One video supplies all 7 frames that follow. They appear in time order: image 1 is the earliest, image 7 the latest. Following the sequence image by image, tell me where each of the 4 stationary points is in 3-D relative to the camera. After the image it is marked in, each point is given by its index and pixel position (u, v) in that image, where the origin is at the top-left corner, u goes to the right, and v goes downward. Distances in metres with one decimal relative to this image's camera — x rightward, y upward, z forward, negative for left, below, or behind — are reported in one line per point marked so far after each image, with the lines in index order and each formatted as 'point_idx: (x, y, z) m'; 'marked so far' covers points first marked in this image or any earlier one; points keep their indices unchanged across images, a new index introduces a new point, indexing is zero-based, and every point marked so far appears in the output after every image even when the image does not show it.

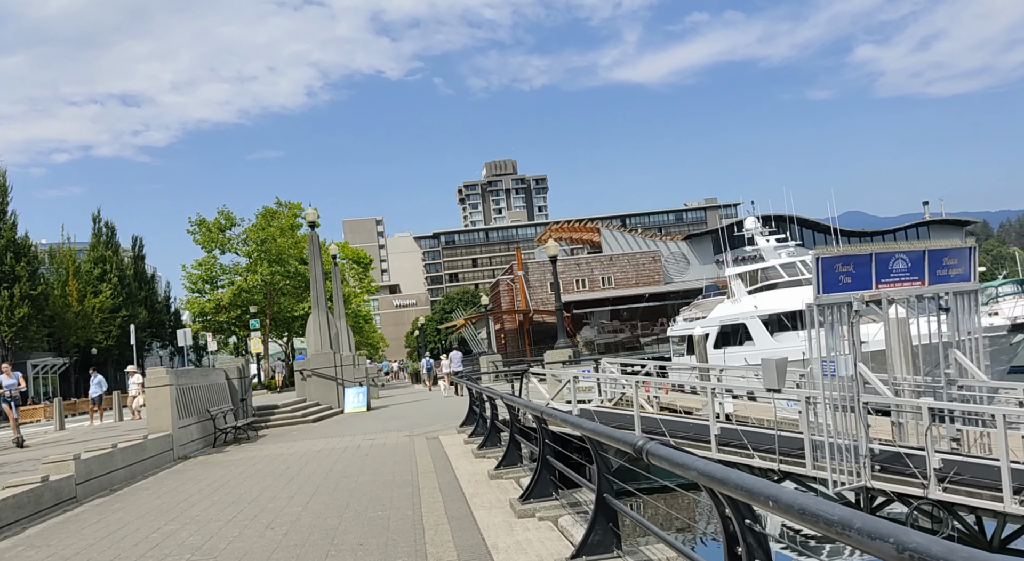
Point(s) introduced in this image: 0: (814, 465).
0: (+3.6, -2.2, +9.7) m
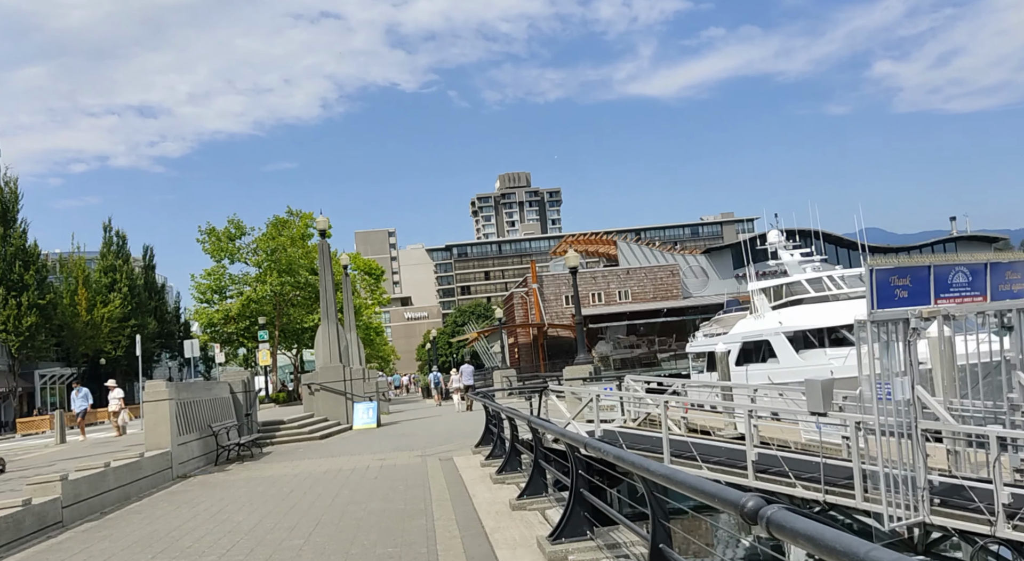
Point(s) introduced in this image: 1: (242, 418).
0: (+3.8, -2.3, +8.9) m
1: (-5.7, -2.9, +17.3) m
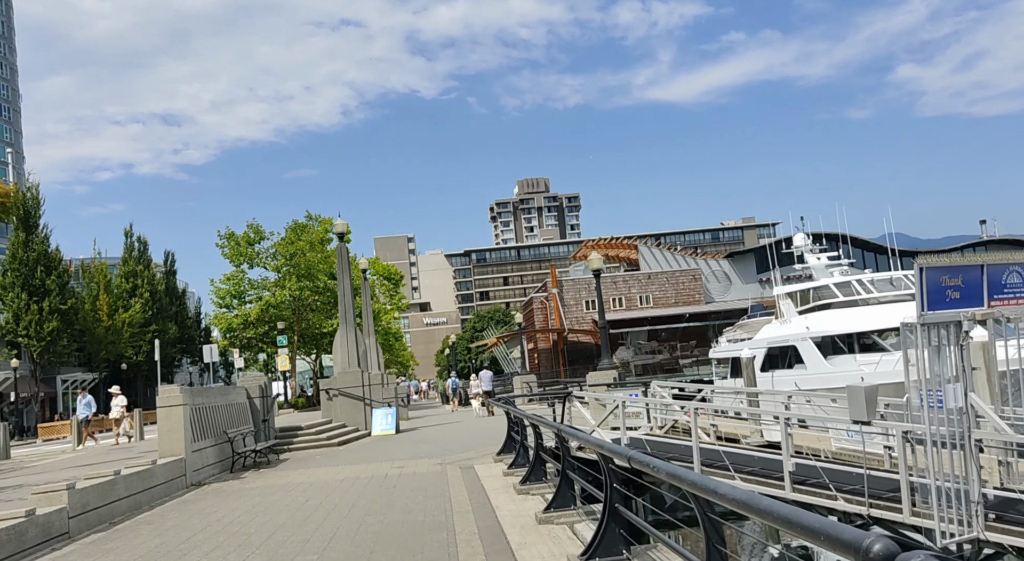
0: (+4.1, -2.3, +8.3) m
1: (-5.2, -3.0, +17.0) m
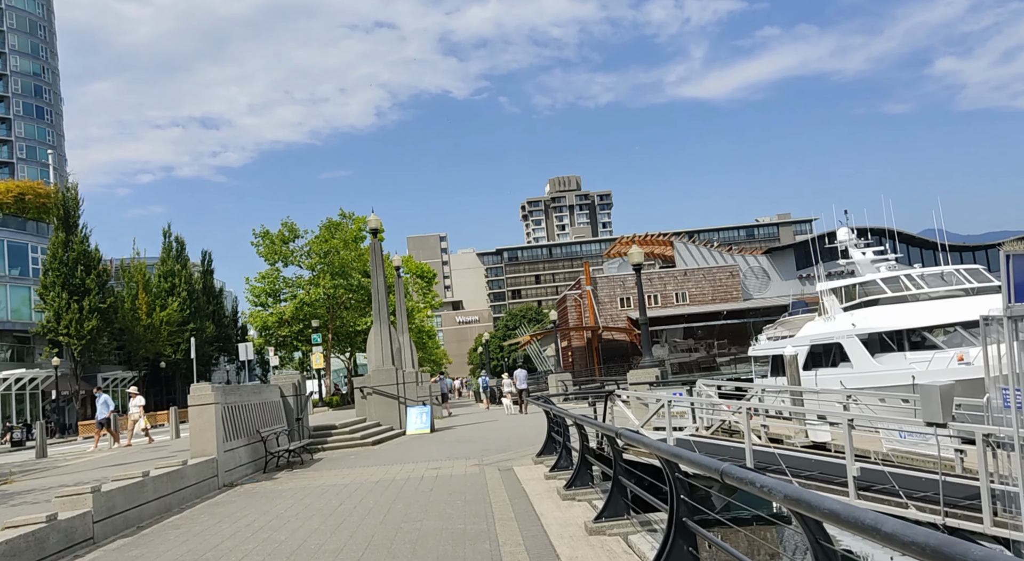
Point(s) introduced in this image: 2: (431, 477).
0: (+4.5, -2.2, +7.6) m
1: (-4.5, -2.9, +16.6) m
2: (-1.1, -2.8, +11.6) m
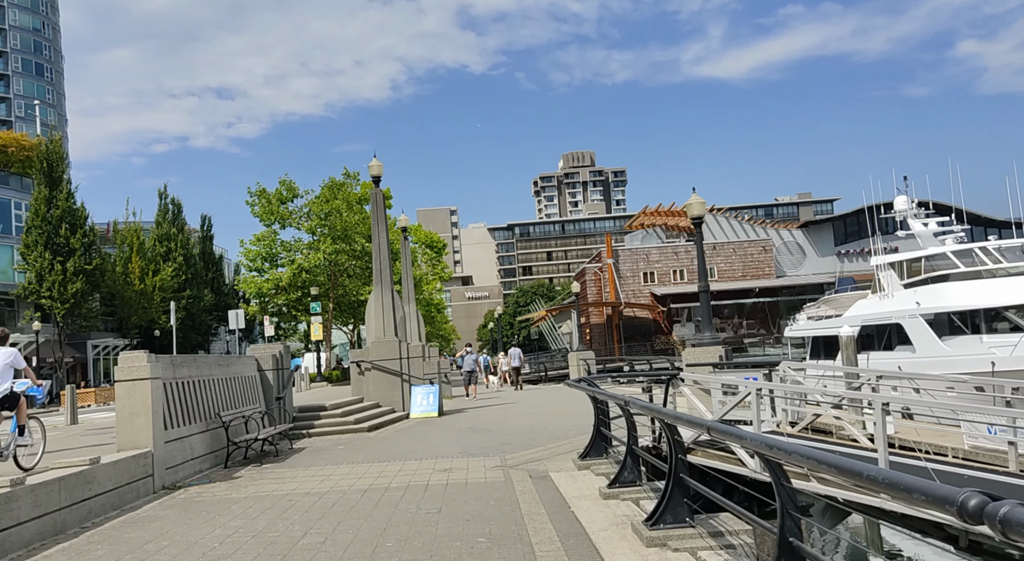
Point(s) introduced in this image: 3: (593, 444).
0: (+4.9, -1.8, +4.6) m
1: (-4.0, -2.0, +13.7) m
2: (-0.8, -2.1, +8.6) m
3: (+0.9, -1.8, +9.2) m
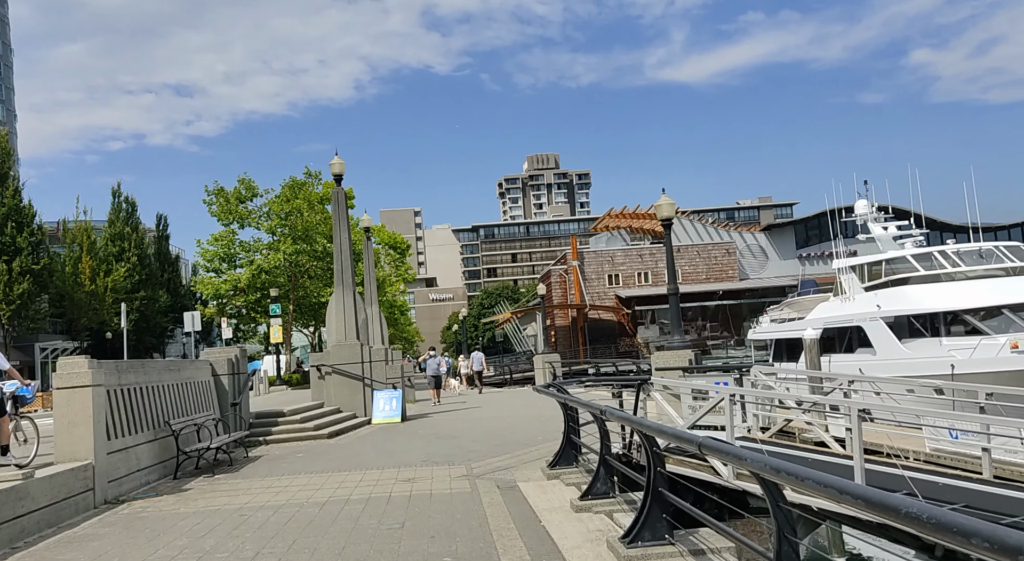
0: (+4.7, -1.8, +4.4) m
1: (-4.6, -2.0, +13.1) m
2: (-1.1, -2.2, +8.2) m
3: (+0.5, -1.9, +8.9) m
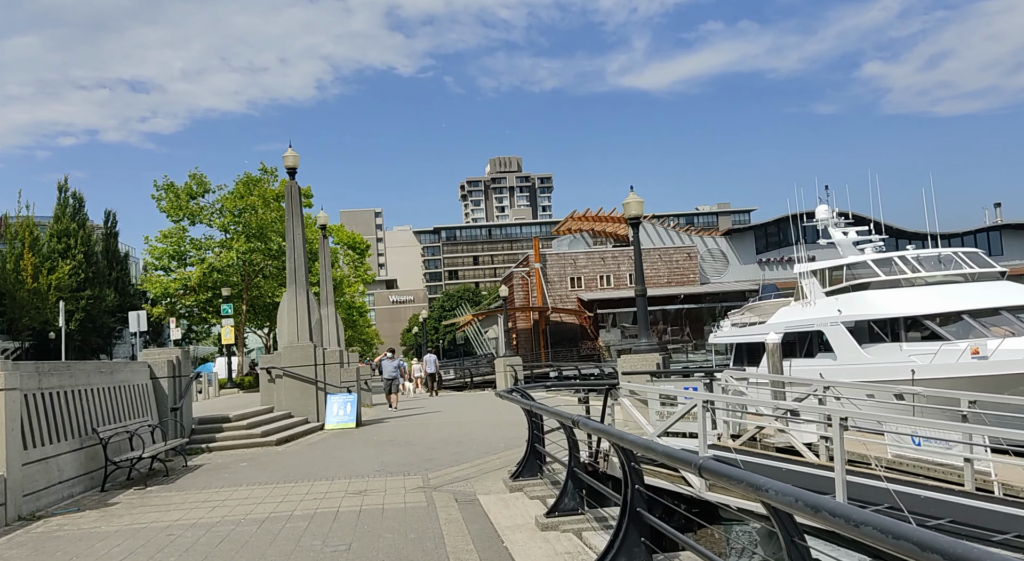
0: (+4.5, -1.8, +4.0) m
1: (-5.2, -2.0, +12.2) m
2: (-1.5, -2.1, +7.5) m
3: (+0.1, -1.8, +8.3) m
